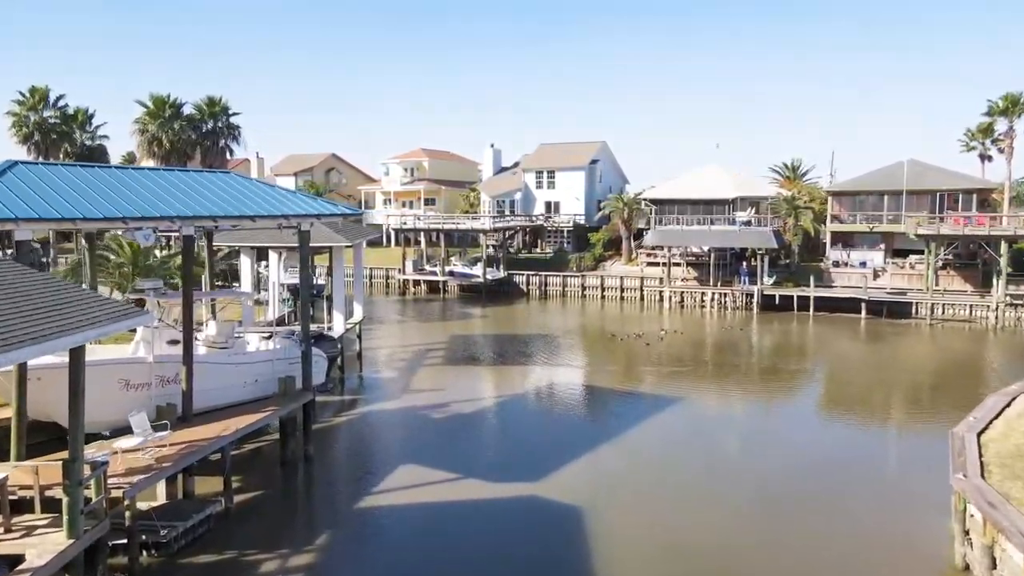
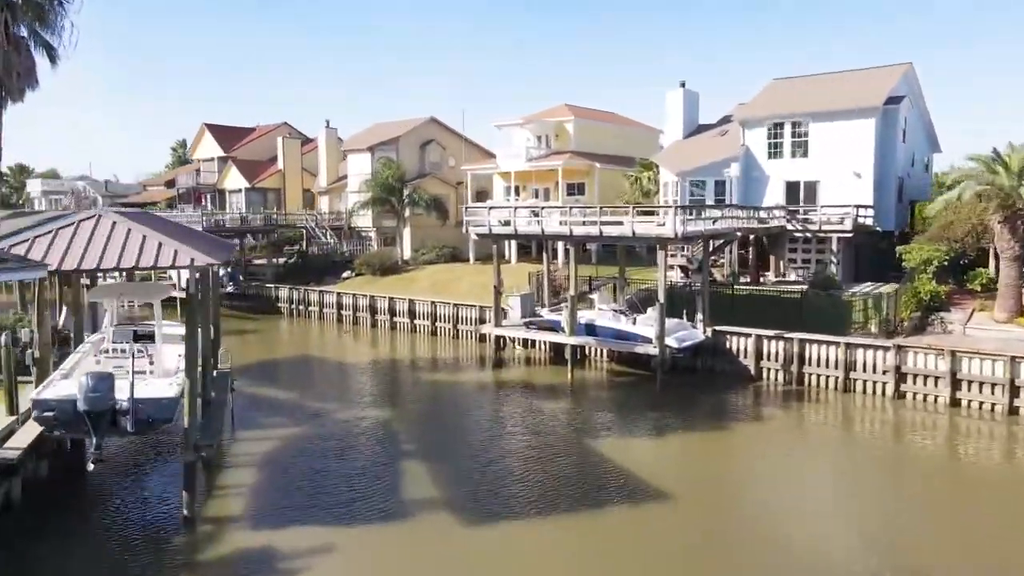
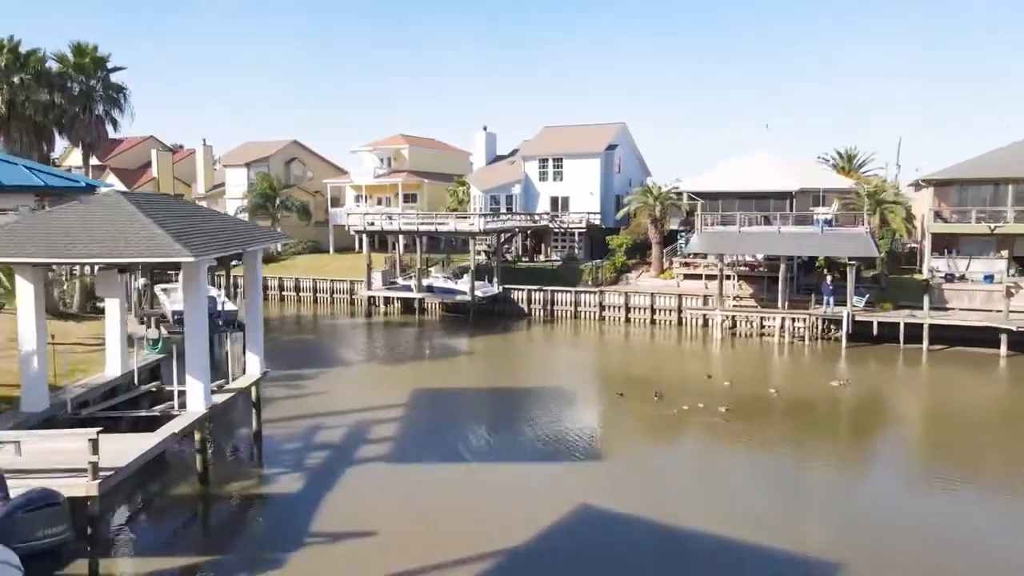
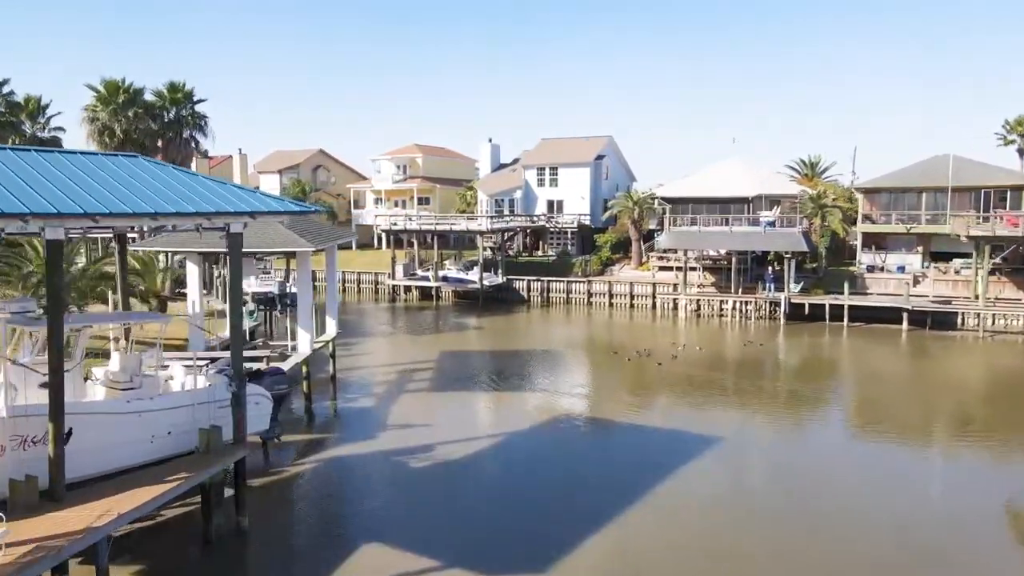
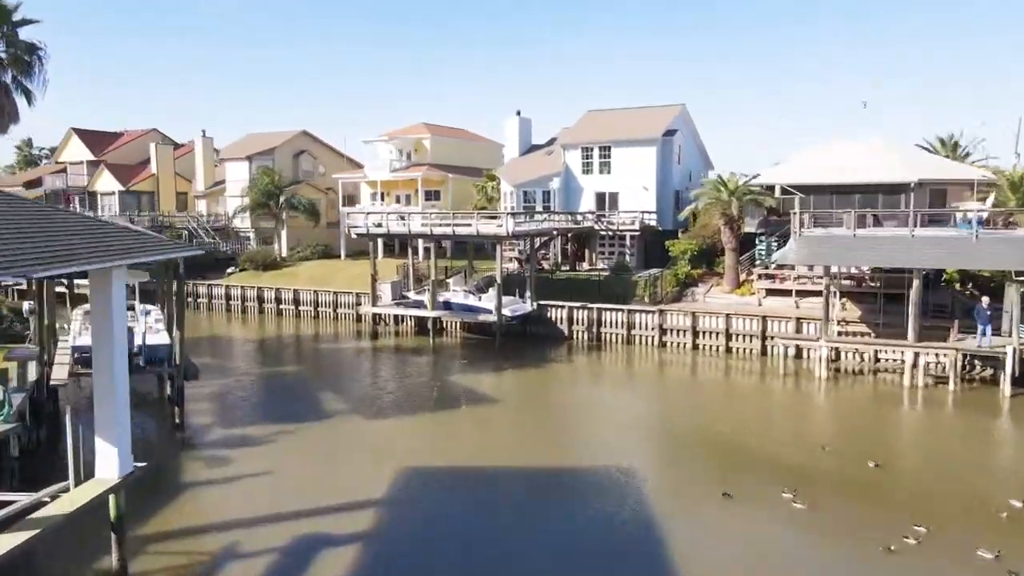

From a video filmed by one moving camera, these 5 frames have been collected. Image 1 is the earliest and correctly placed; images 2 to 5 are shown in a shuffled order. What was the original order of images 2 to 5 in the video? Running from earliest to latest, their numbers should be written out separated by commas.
4, 3, 5, 2
